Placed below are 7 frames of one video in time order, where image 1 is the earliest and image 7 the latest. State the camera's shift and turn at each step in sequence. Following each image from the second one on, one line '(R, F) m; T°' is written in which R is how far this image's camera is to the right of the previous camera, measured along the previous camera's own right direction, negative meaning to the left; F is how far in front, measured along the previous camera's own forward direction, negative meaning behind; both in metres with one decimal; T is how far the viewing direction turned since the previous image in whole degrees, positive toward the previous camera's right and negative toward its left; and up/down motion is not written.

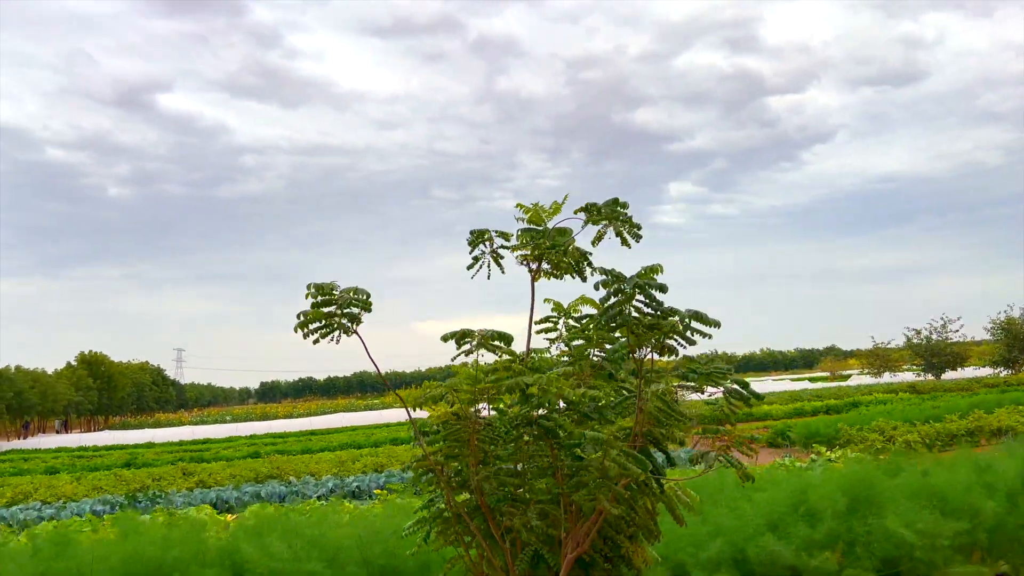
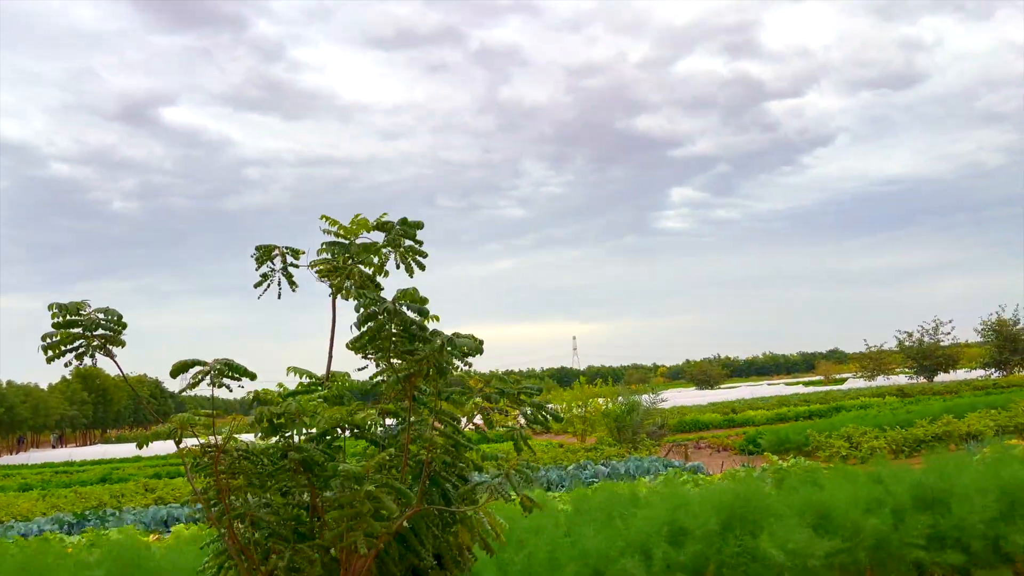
(+0.7, +0.1) m; 0°
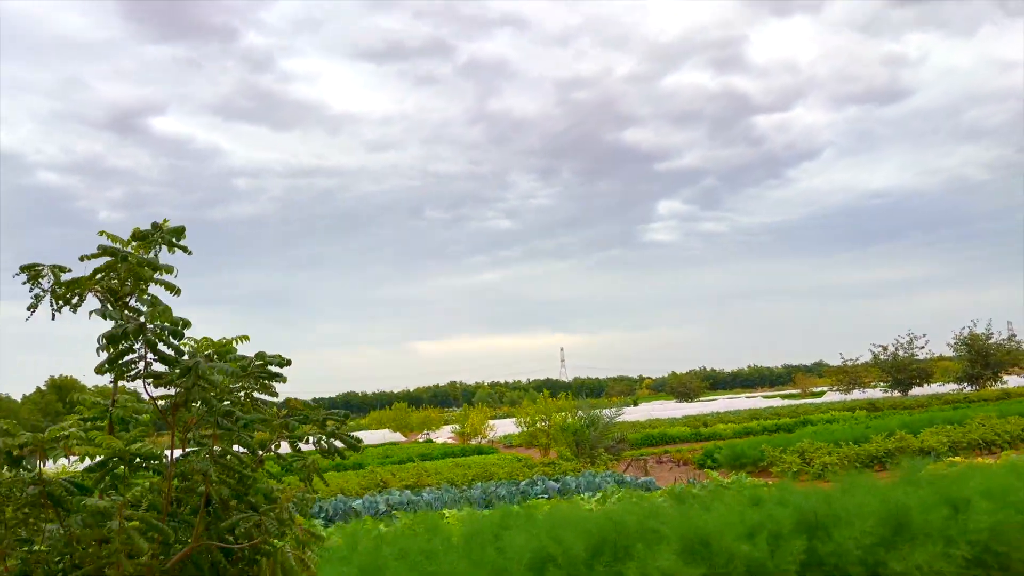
(+0.6, +0.1) m; +1°
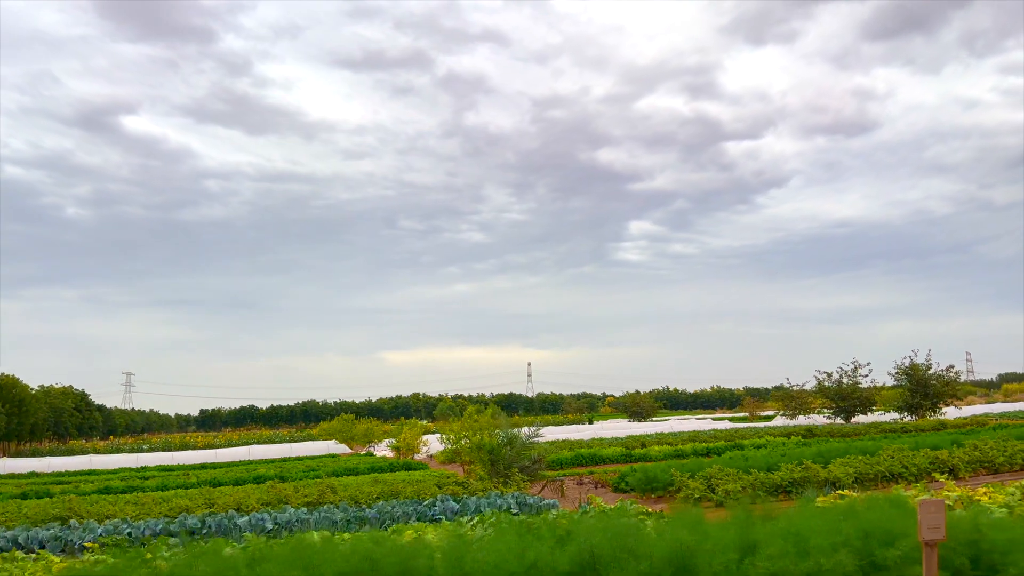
(+1.0, +0.2) m; +2°
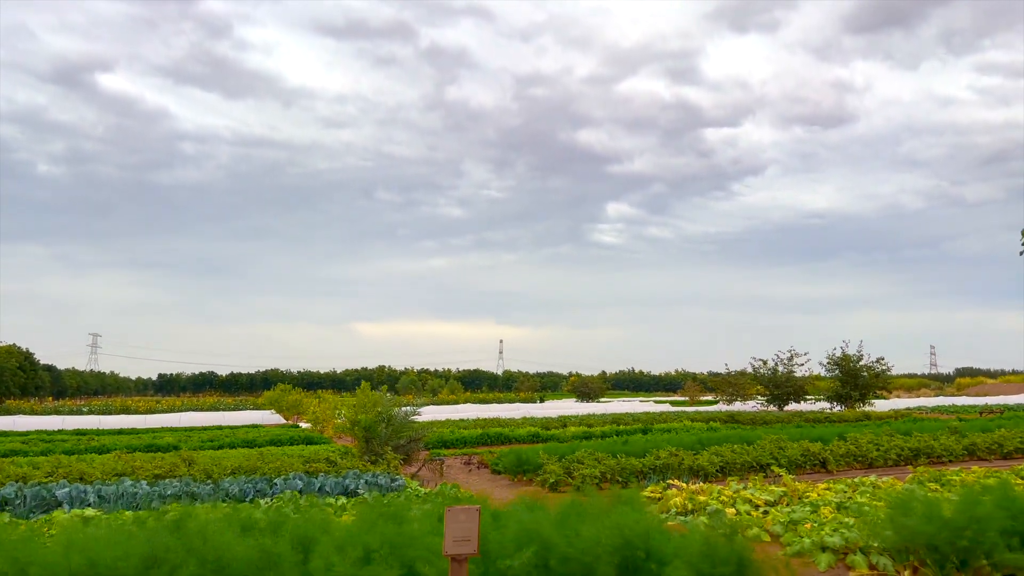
(+1.7, +0.5) m; +2°
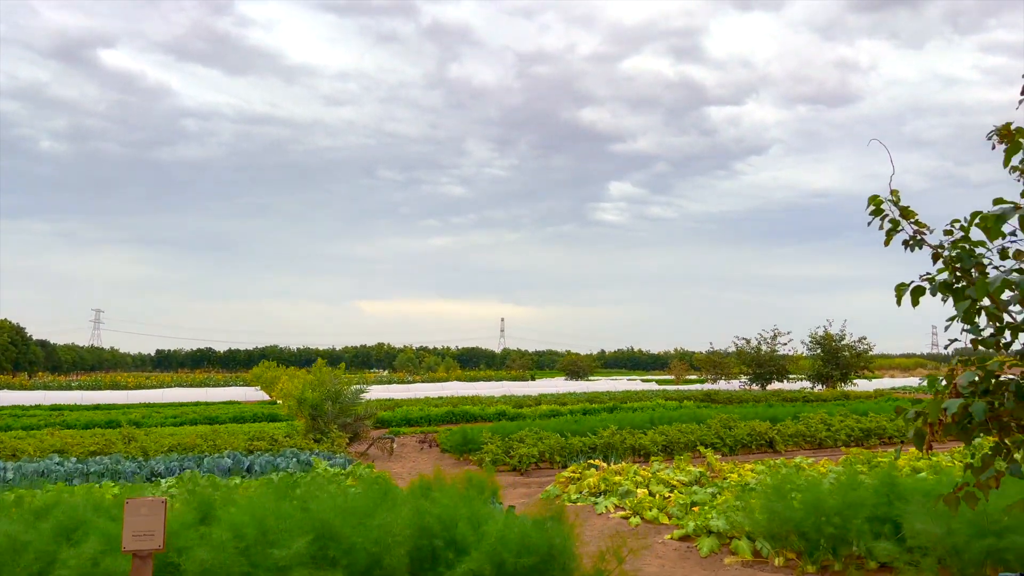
(+0.9, +0.3) m; 0°
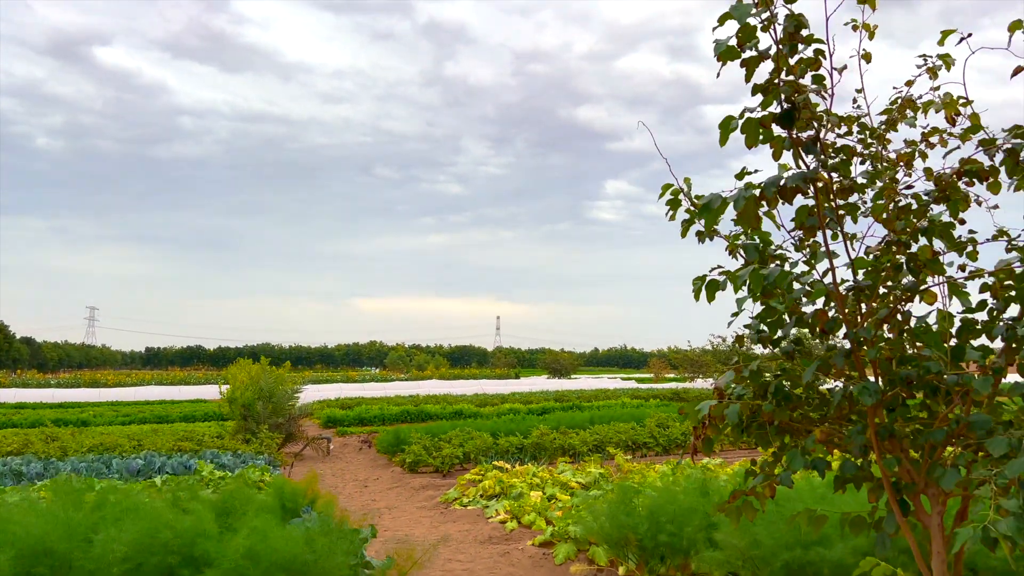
(+1.0, +0.2) m; 0°
